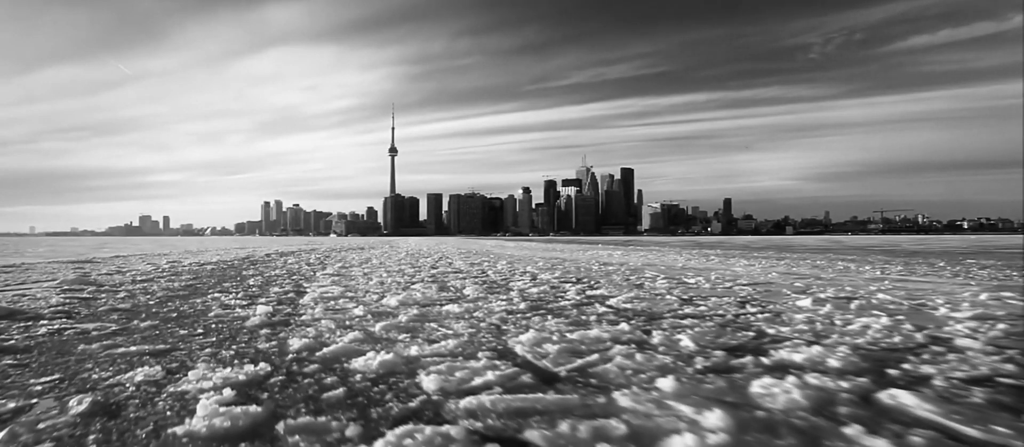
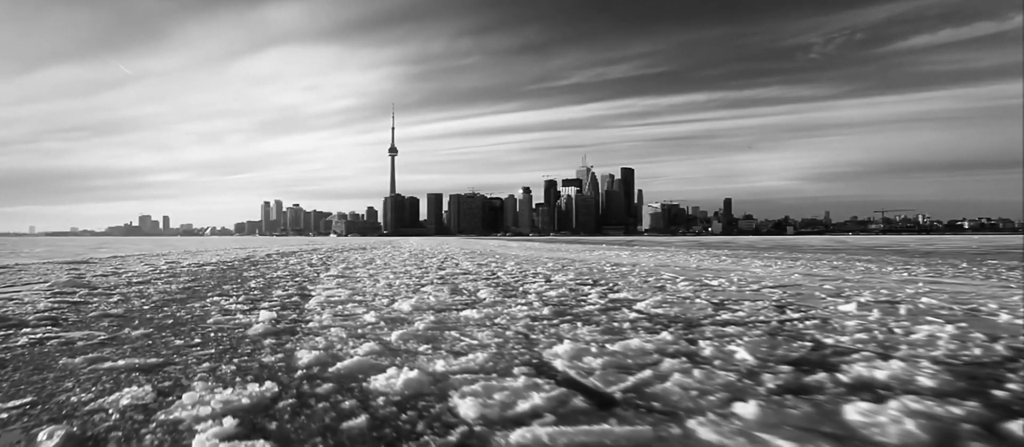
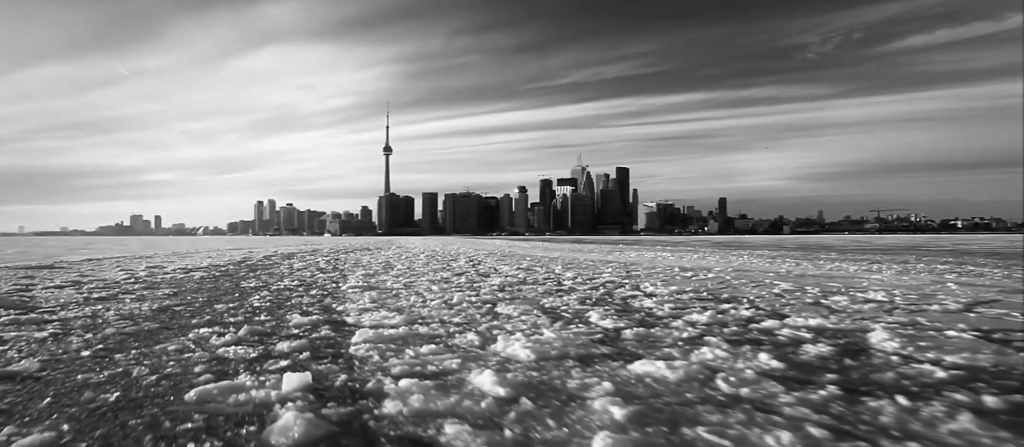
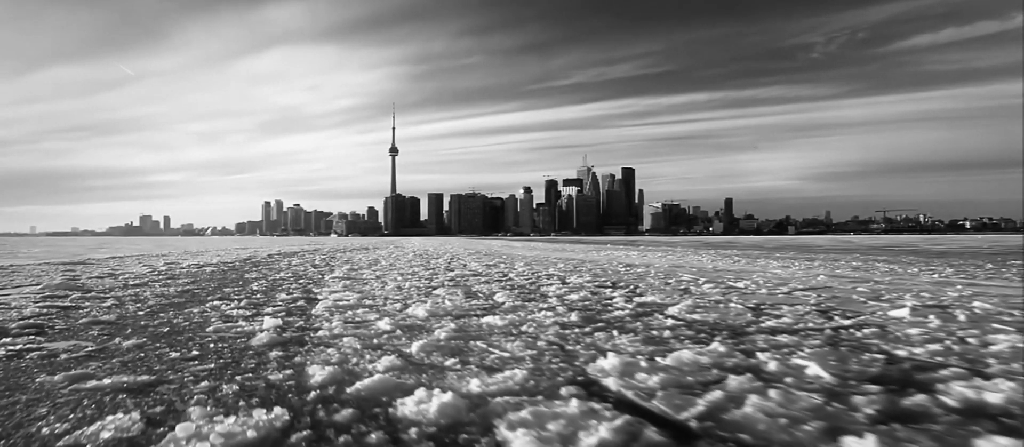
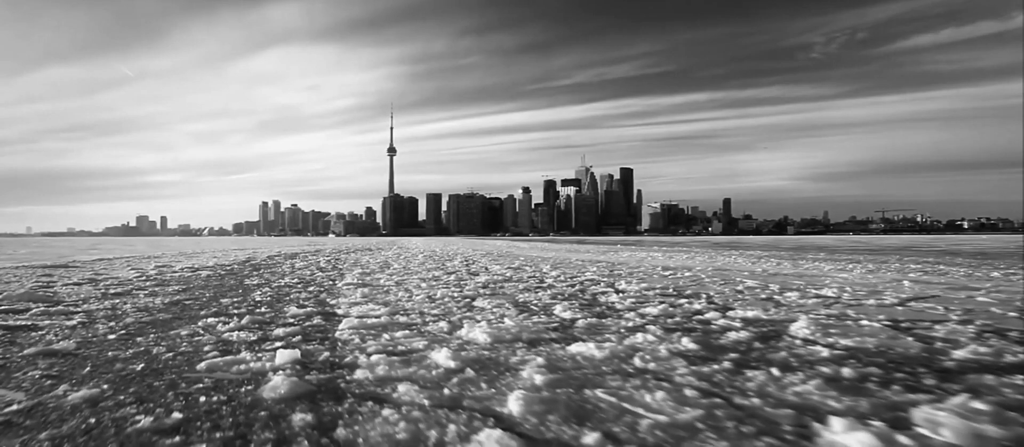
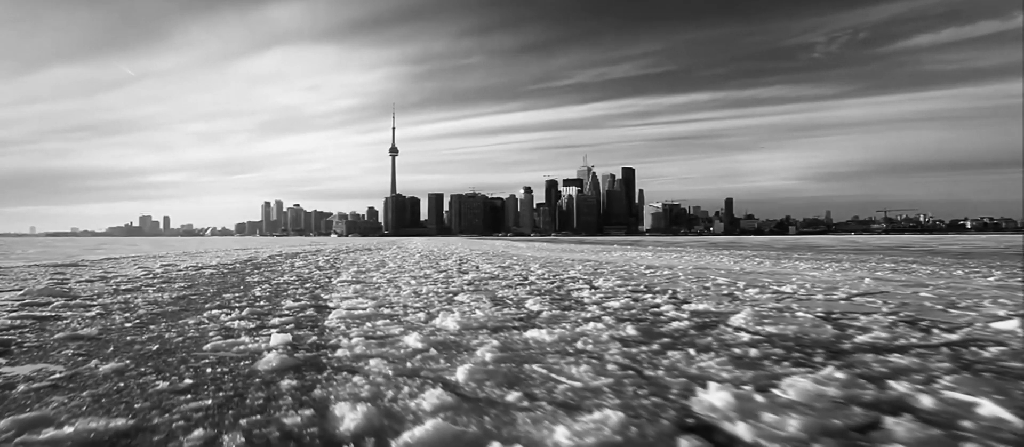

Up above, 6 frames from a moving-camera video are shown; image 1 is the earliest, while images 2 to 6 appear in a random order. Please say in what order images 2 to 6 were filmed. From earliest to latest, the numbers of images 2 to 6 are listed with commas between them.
2, 4, 6, 5, 3
